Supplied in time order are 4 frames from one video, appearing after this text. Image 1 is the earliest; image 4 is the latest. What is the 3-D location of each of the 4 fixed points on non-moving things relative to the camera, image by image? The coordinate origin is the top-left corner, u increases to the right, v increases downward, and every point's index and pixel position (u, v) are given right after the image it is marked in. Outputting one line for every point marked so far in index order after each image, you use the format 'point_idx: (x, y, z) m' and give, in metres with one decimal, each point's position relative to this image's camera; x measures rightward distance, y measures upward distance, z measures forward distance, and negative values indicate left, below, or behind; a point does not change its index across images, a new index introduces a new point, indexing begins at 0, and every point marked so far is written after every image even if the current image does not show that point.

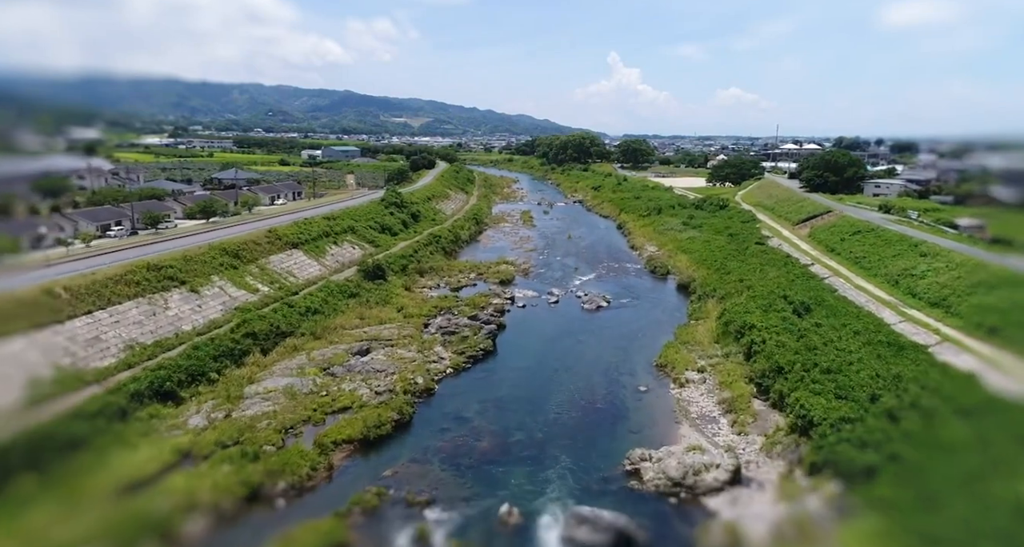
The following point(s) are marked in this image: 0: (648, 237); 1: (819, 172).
0: (+4.3, +0.8, +19.4) m
1: (+9.6, +3.1, +19.4) m
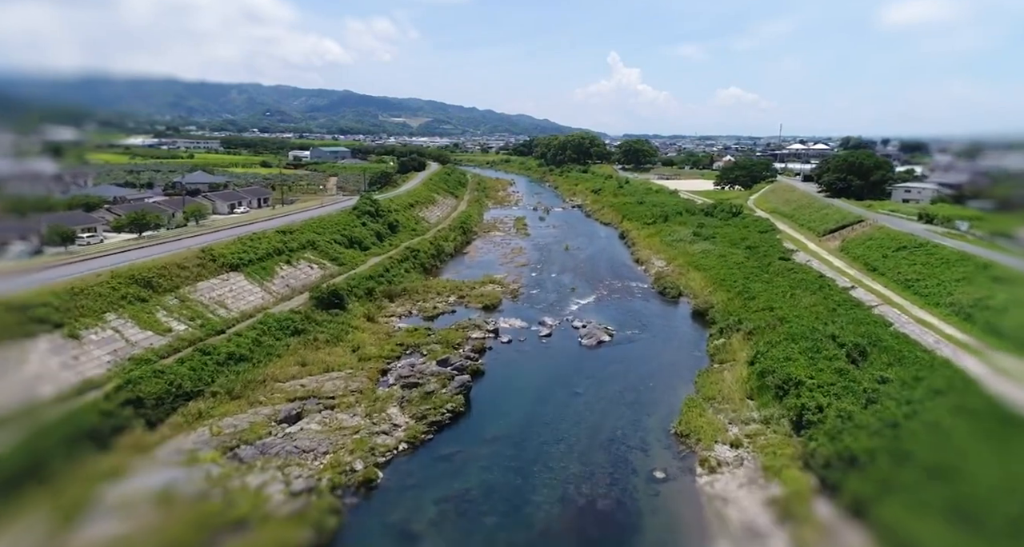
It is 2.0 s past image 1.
0: (+4.2, +0.6, +18.7) m
1: (+9.5, +2.9, +18.7) m
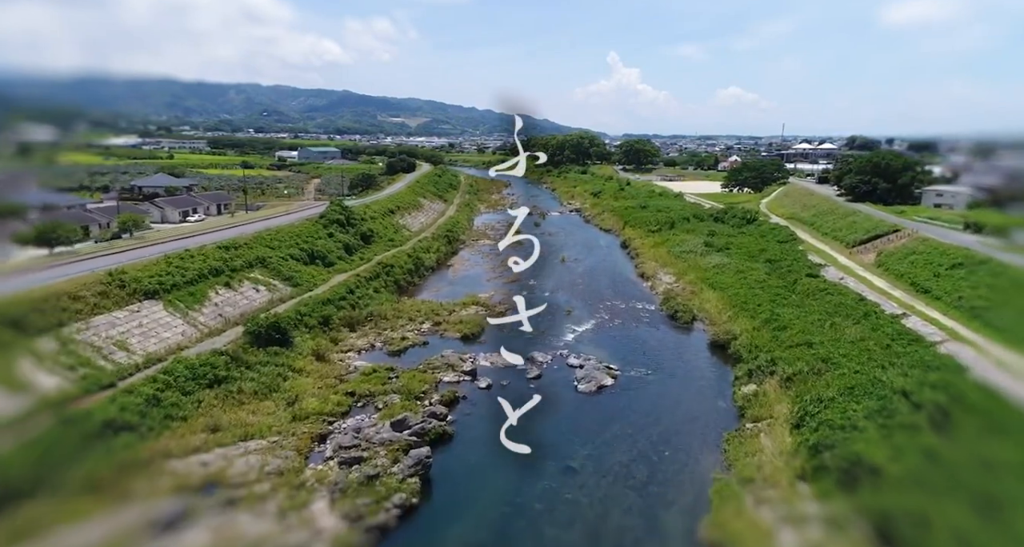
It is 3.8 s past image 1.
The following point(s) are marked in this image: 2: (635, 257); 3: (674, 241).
0: (+4.1, +0.5, +18.0) m
1: (+9.4, +2.8, +18.0) m
2: (+3.7, +0.6, +19.4) m
3: (+4.8, +1.1, +19.3) m
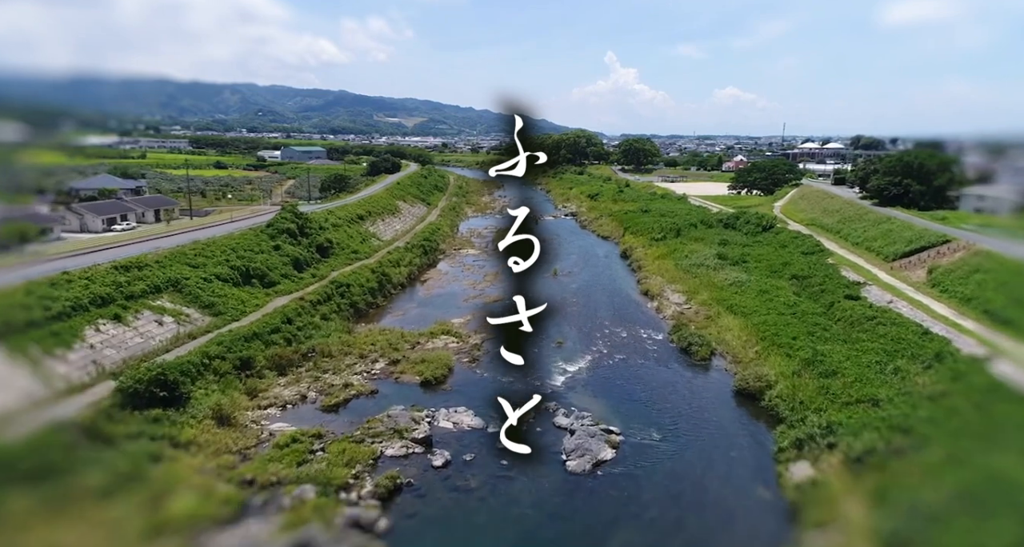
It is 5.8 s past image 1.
0: (+4.0, +0.4, +17.3) m
1: (+9.2, +2.7, +17.3) m
2: (+3.6, +0.5, +18.7) m
3: (+4.7, +1.0, +18.5) m
